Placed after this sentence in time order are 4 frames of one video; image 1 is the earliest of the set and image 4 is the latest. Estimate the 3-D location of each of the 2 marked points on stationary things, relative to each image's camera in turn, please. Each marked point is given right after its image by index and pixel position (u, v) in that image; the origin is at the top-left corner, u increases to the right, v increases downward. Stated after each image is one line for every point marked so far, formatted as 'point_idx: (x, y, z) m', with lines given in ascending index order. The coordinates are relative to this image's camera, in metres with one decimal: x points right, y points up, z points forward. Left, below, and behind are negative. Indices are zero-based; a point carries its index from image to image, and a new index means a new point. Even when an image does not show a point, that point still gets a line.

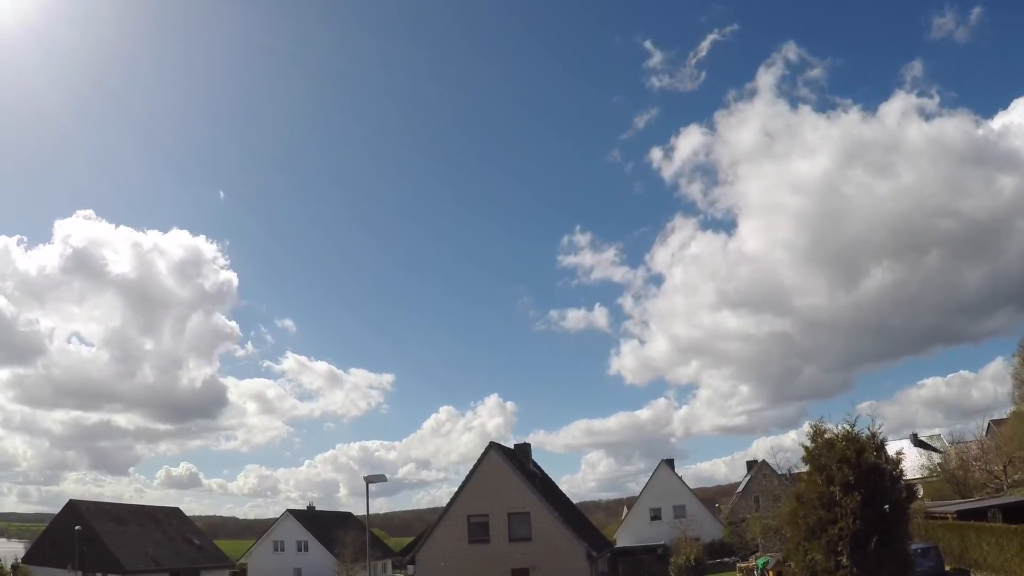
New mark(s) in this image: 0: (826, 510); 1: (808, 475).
0: (+5.9, -4.0, +14.6) m
1: (+5.8, -3.4, +15.1) m
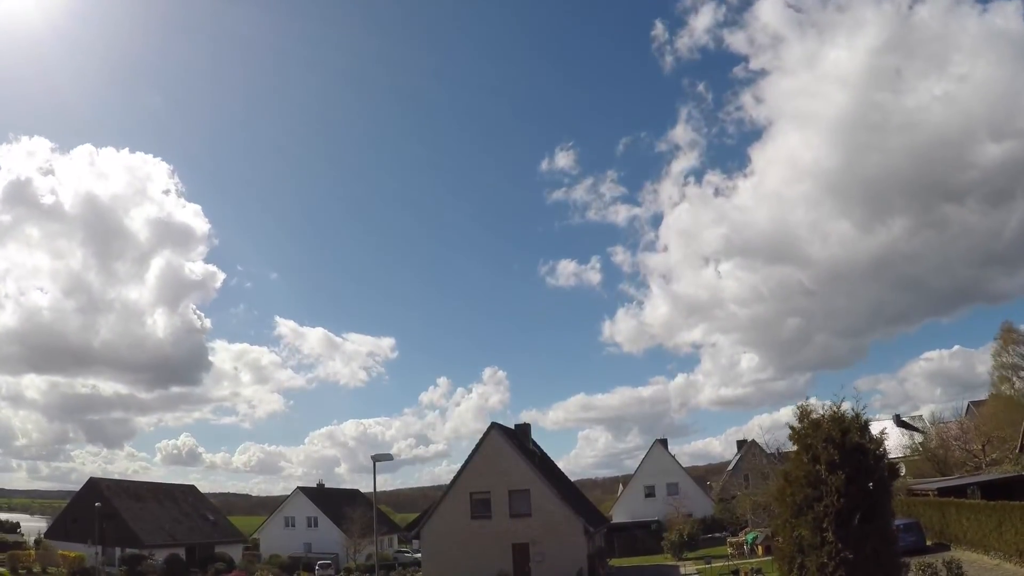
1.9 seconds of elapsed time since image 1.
0: (+6.0, -4.0, +16.0) m
1: (+5.8, -3.4, +16.4) m
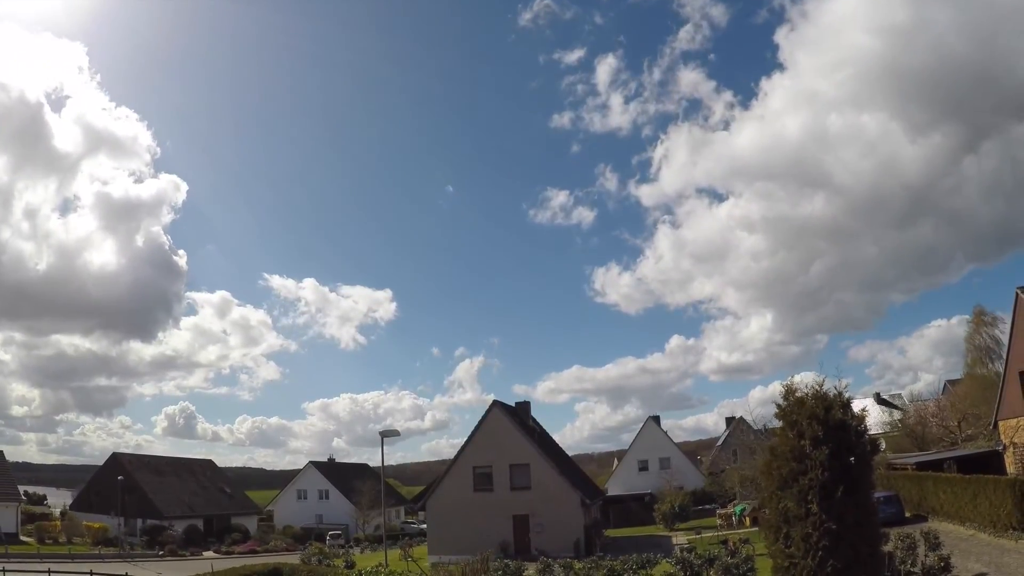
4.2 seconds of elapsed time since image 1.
0: (+6.1, -3.8, +17.6) m
1: (+5.9, -3.2, +18.1) m
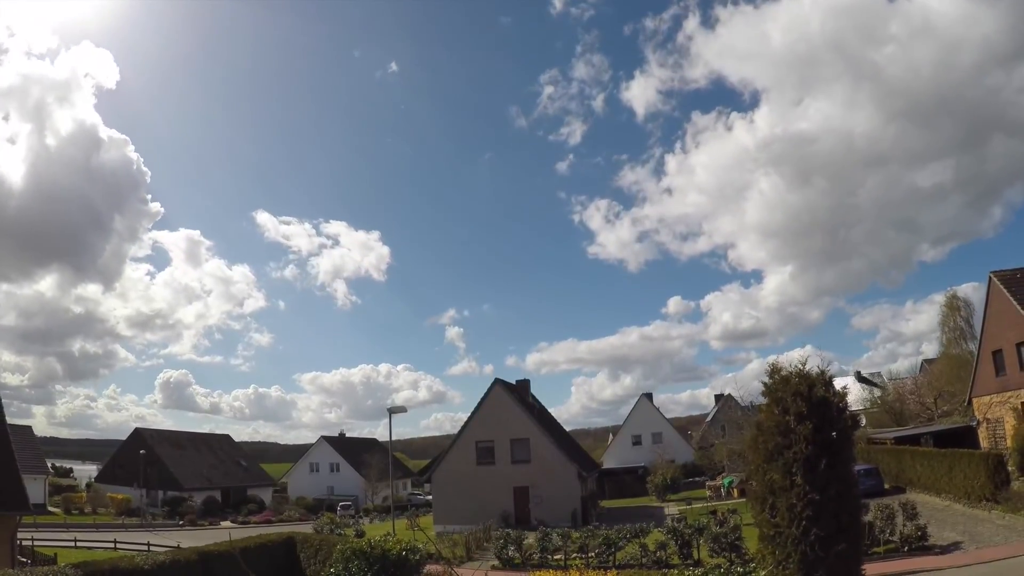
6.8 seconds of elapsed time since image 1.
0: (+6.2, -3.6, +19.5) m
1: (+6.0, -2.9, +20.0) m
